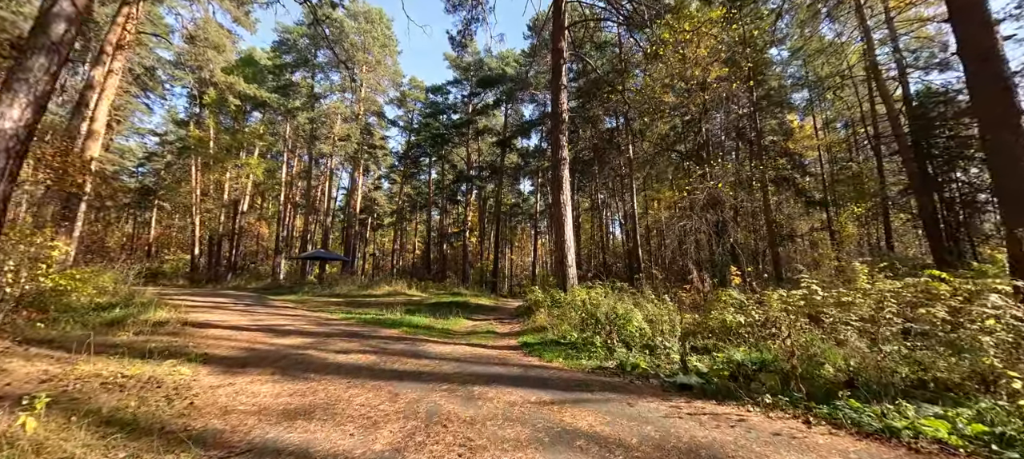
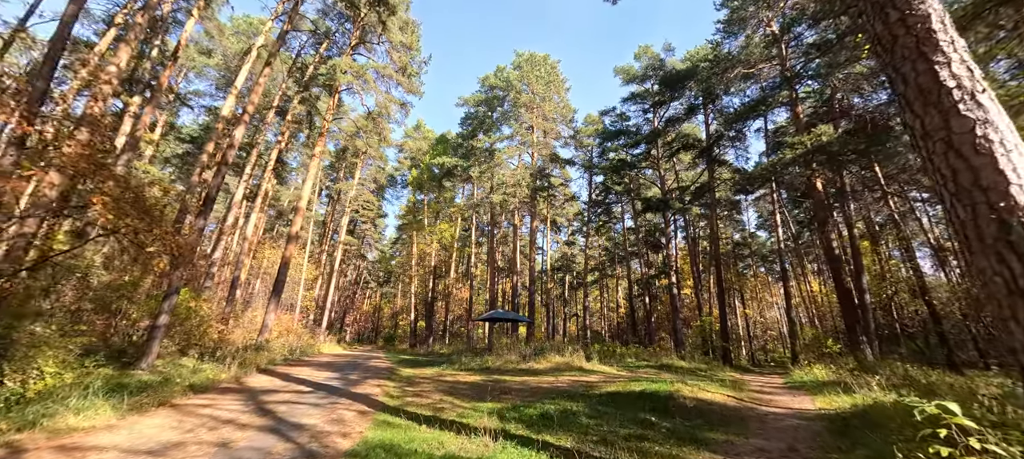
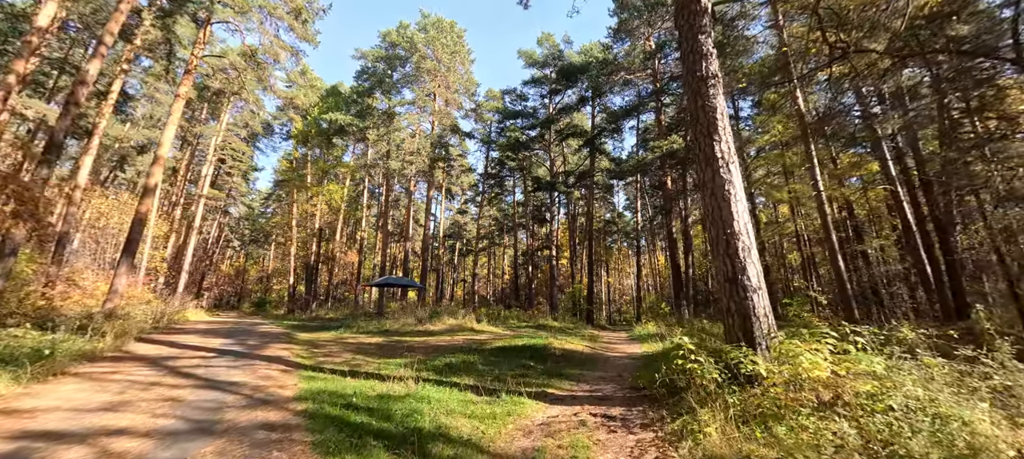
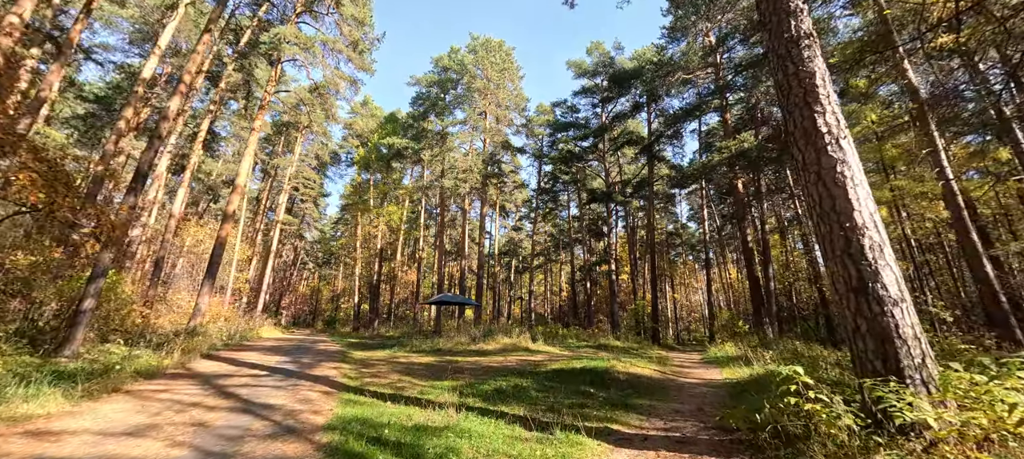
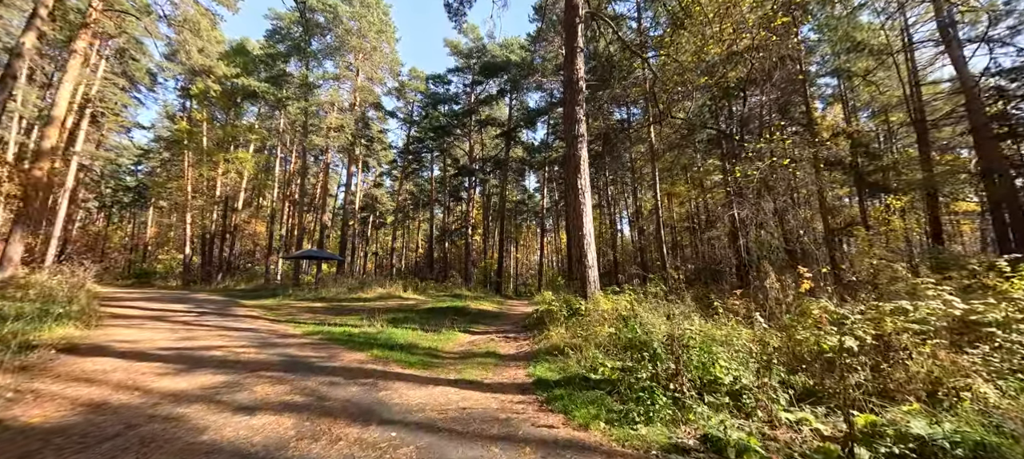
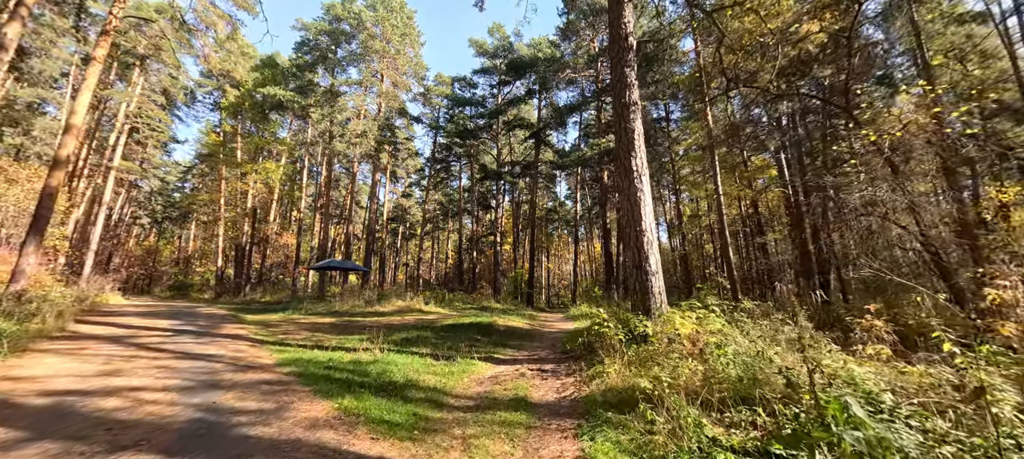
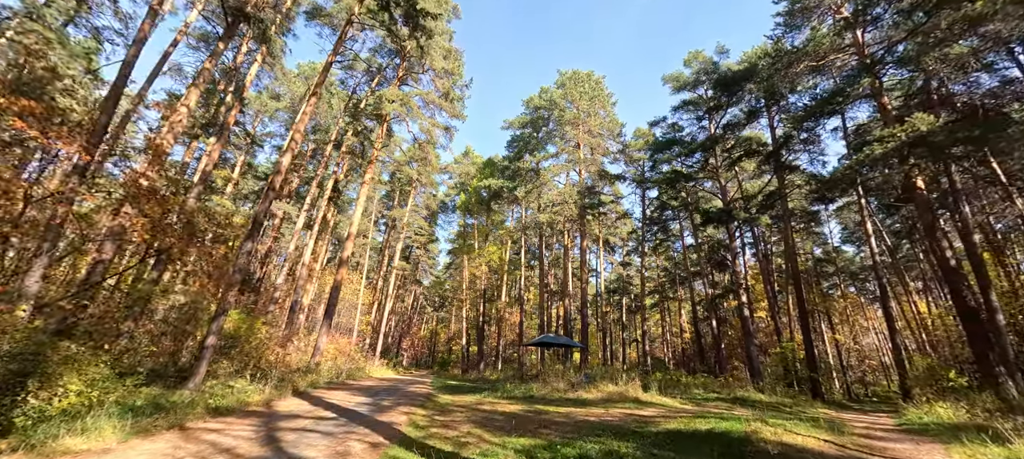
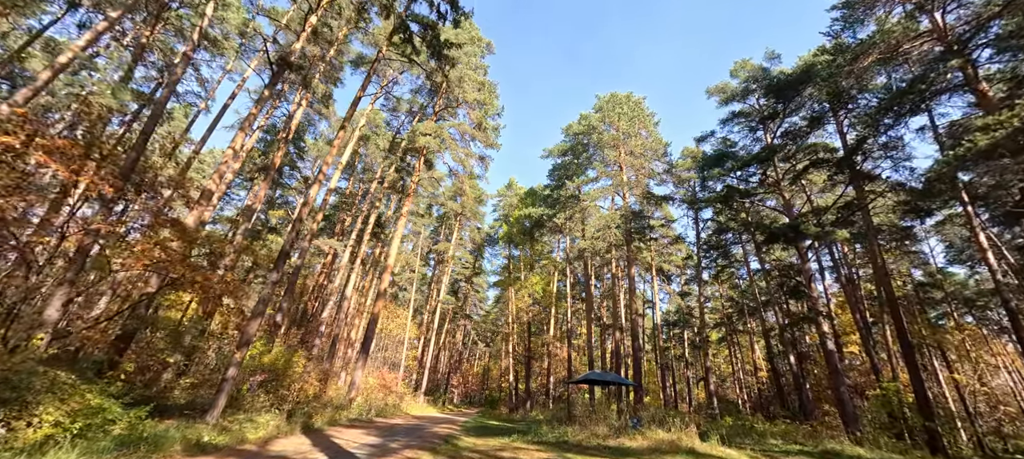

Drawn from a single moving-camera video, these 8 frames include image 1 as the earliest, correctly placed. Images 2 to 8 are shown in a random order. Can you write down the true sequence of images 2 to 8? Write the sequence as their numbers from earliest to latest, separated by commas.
5, 6, 3, 4, 2, 7, 8
